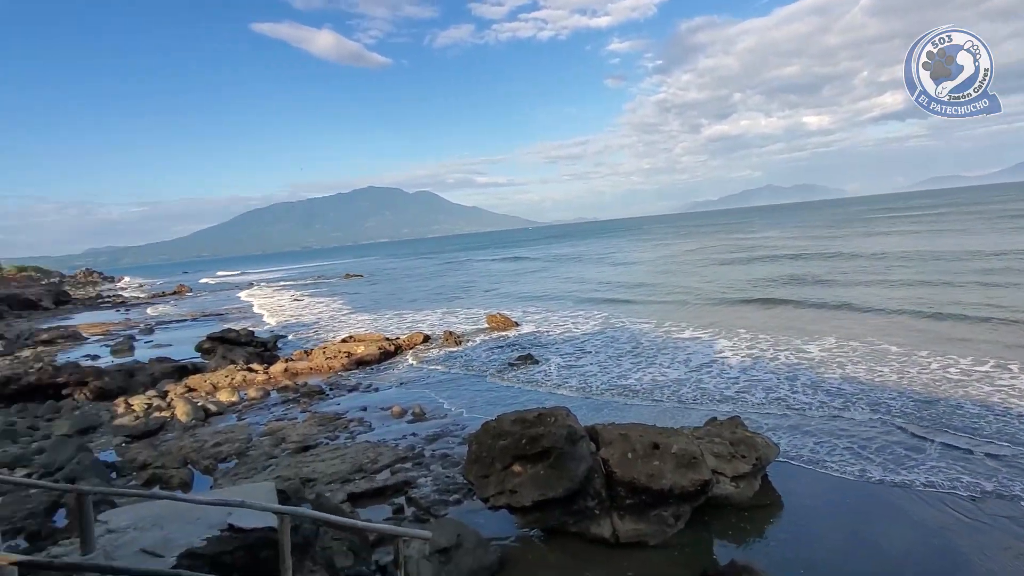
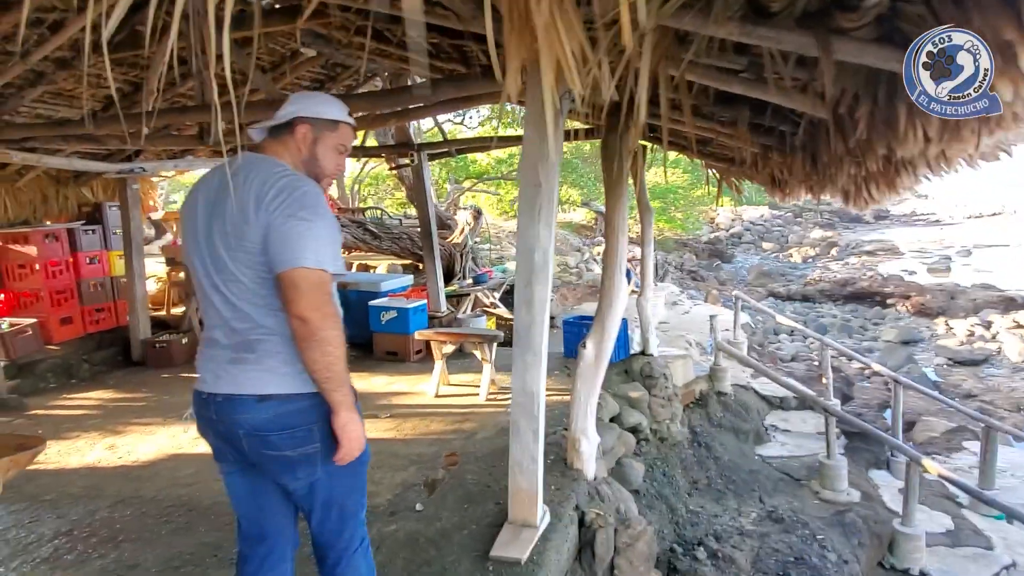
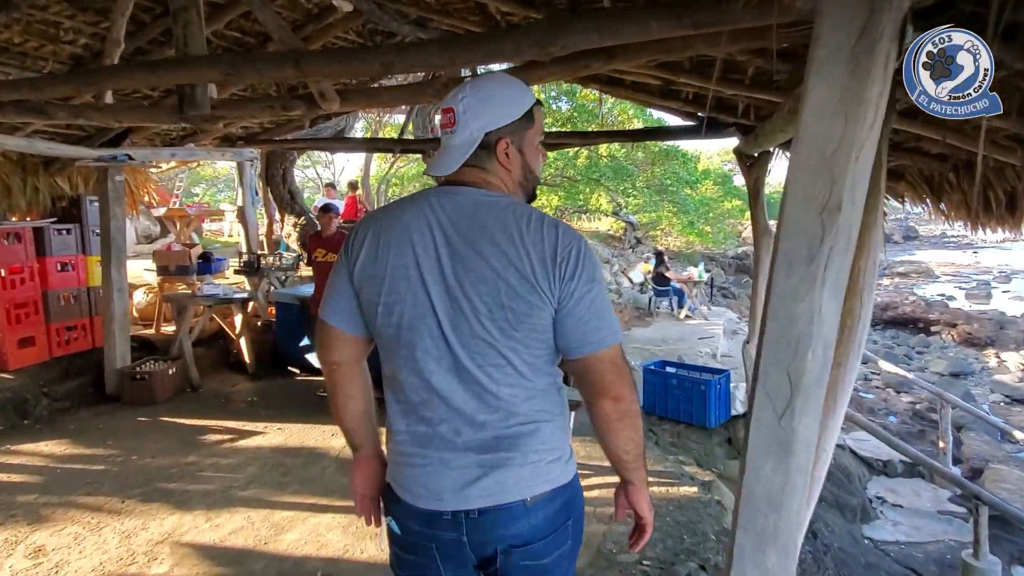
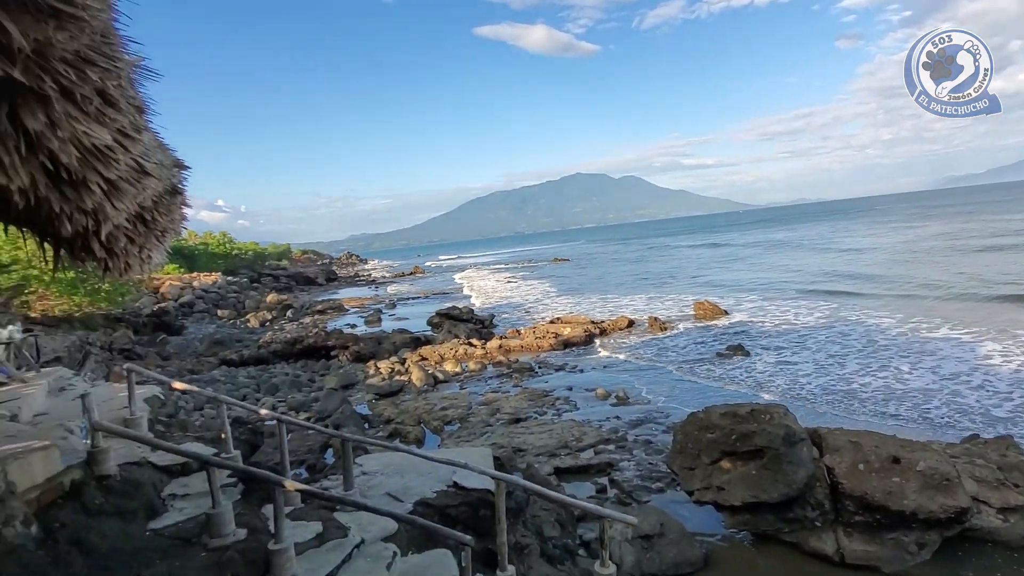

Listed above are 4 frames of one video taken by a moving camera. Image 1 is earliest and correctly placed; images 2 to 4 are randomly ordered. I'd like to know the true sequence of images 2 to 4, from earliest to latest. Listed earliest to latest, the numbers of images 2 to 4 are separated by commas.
4, 2, 3
